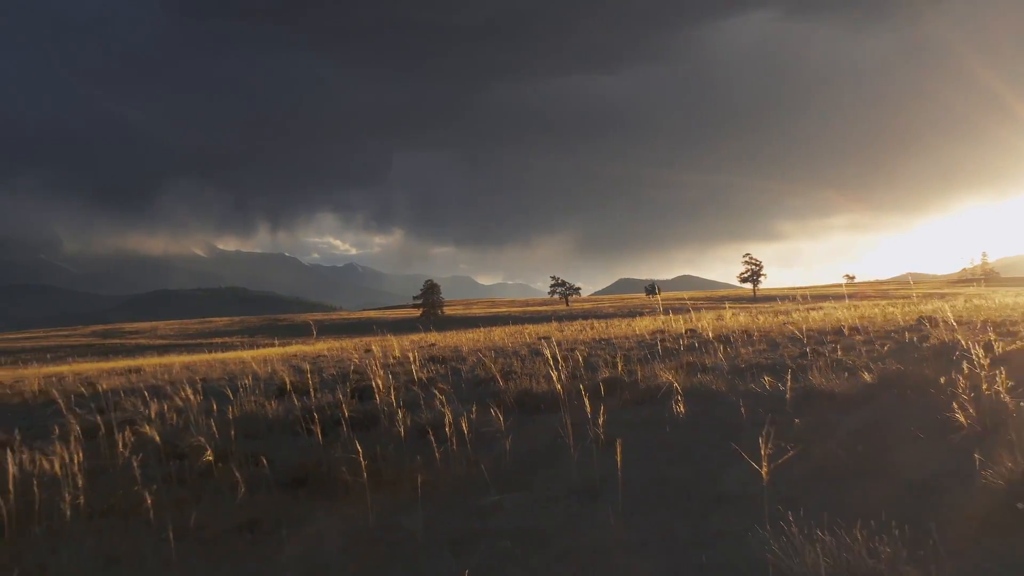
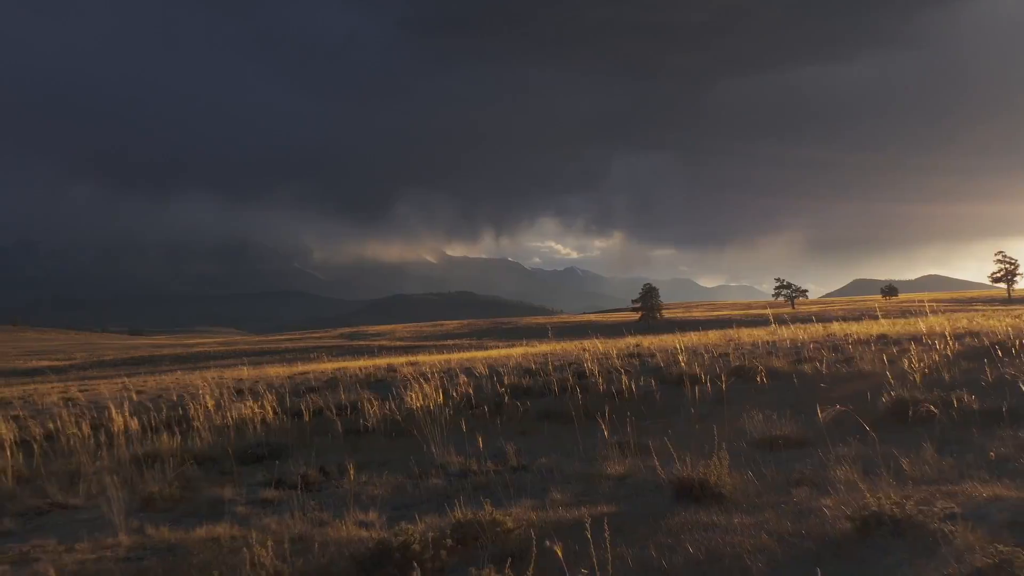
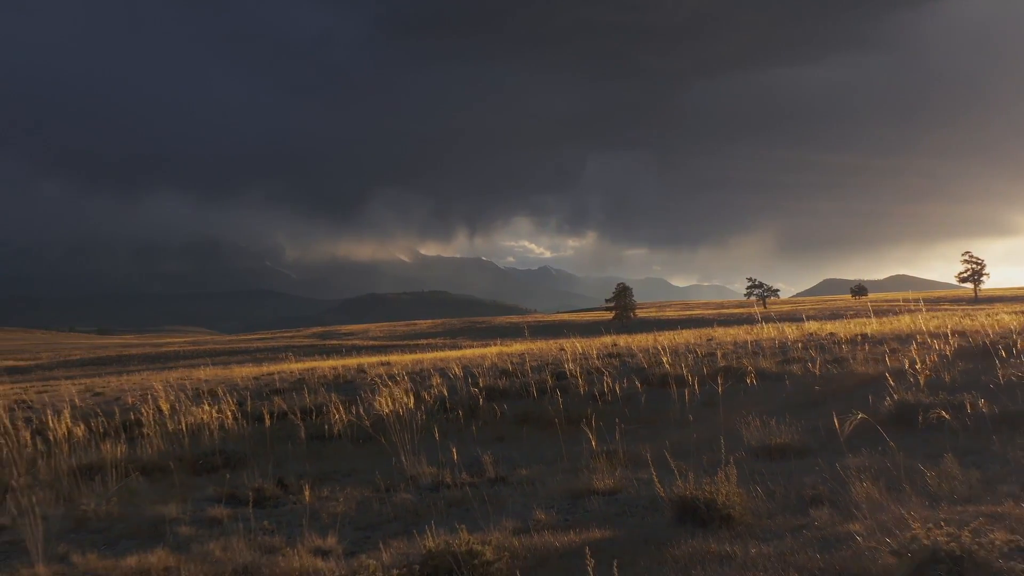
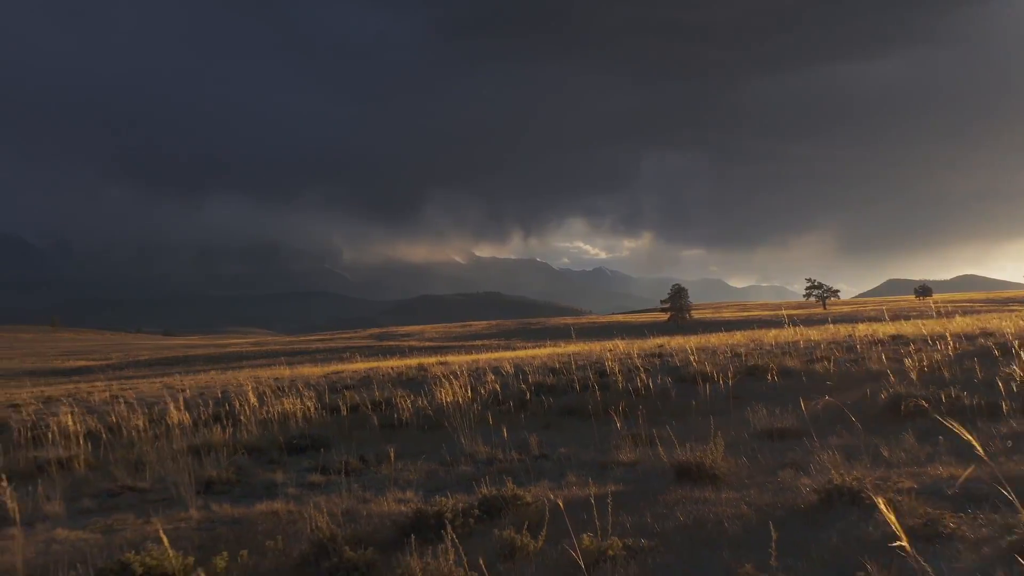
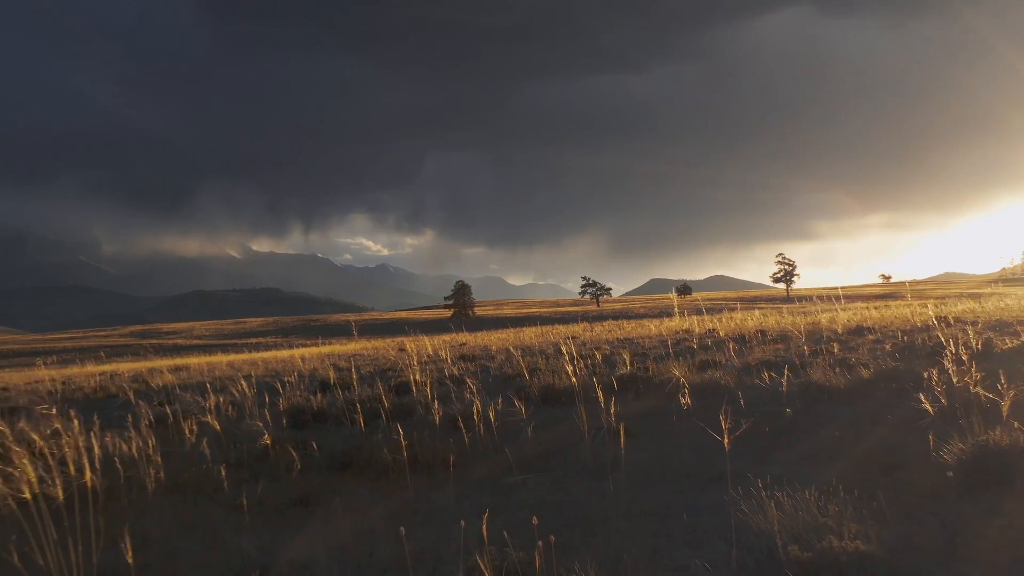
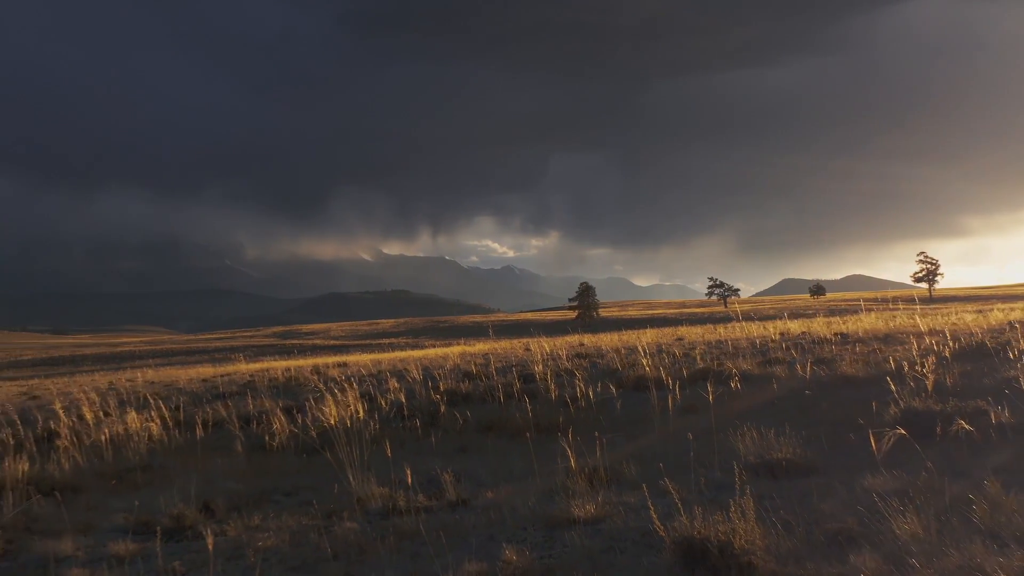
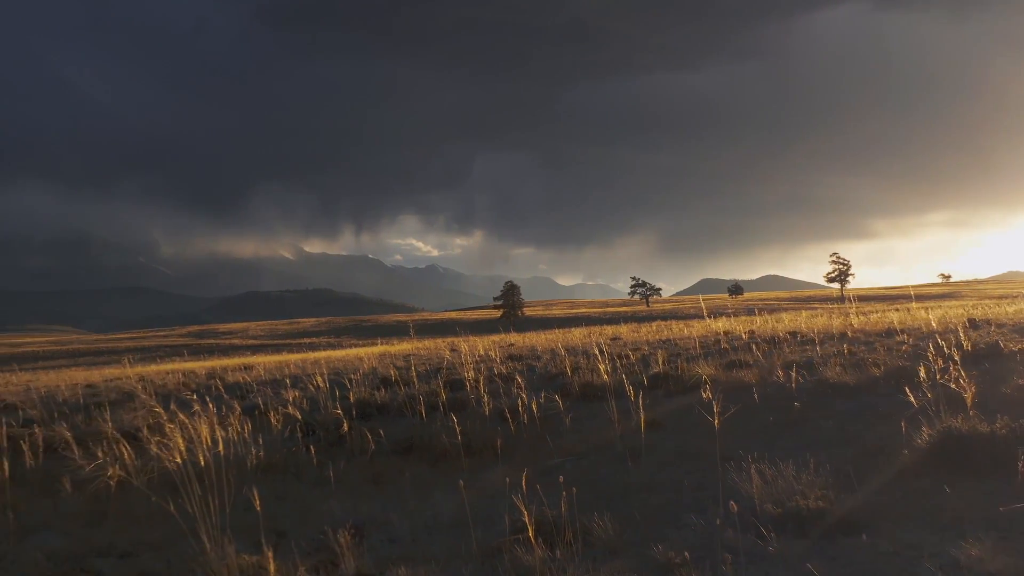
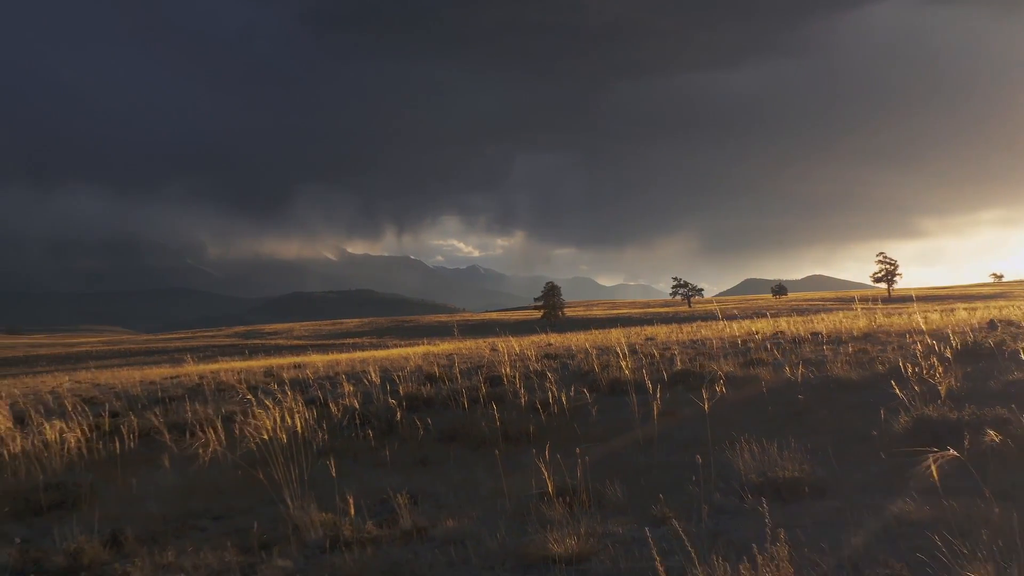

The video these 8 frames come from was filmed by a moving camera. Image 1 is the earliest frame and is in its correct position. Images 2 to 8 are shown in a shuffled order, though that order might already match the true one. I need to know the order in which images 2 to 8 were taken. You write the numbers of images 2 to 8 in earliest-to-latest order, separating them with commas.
5, 7, 8, 6, 3, 2, 4
